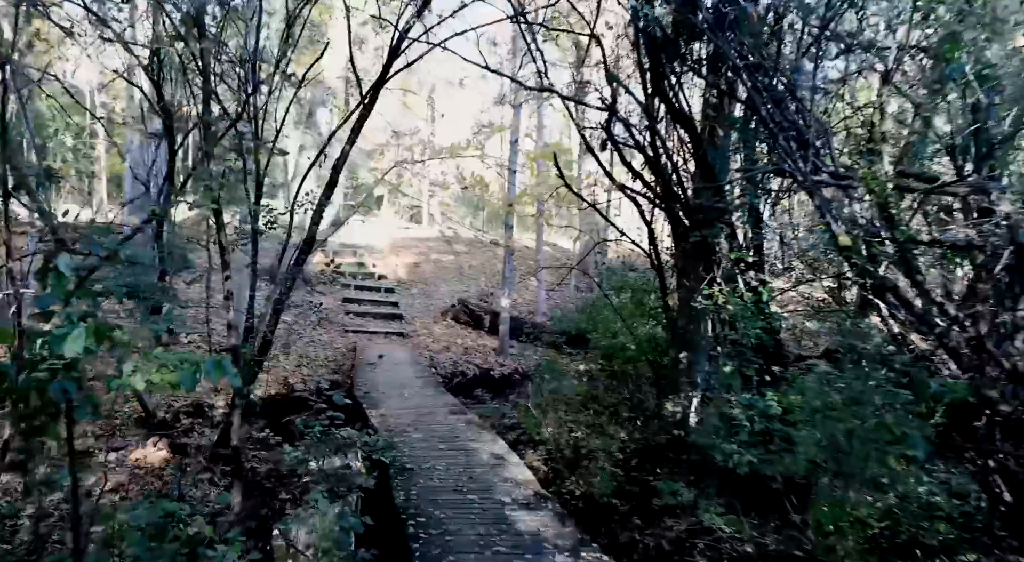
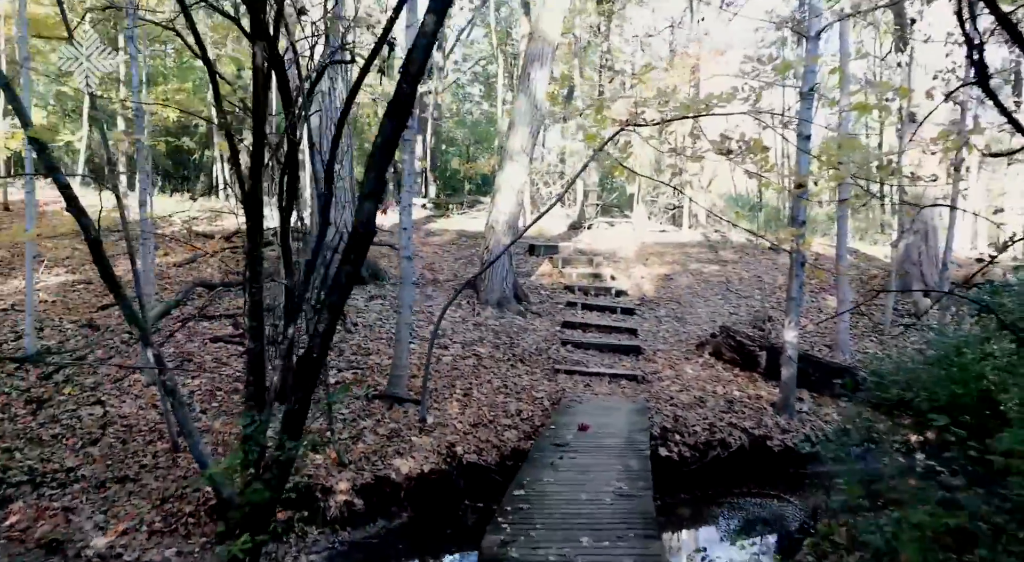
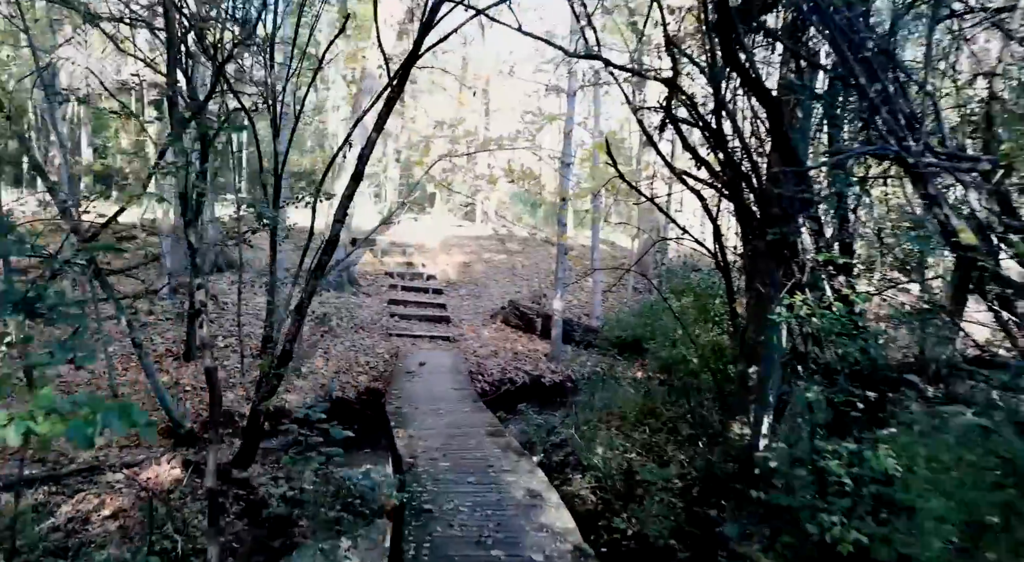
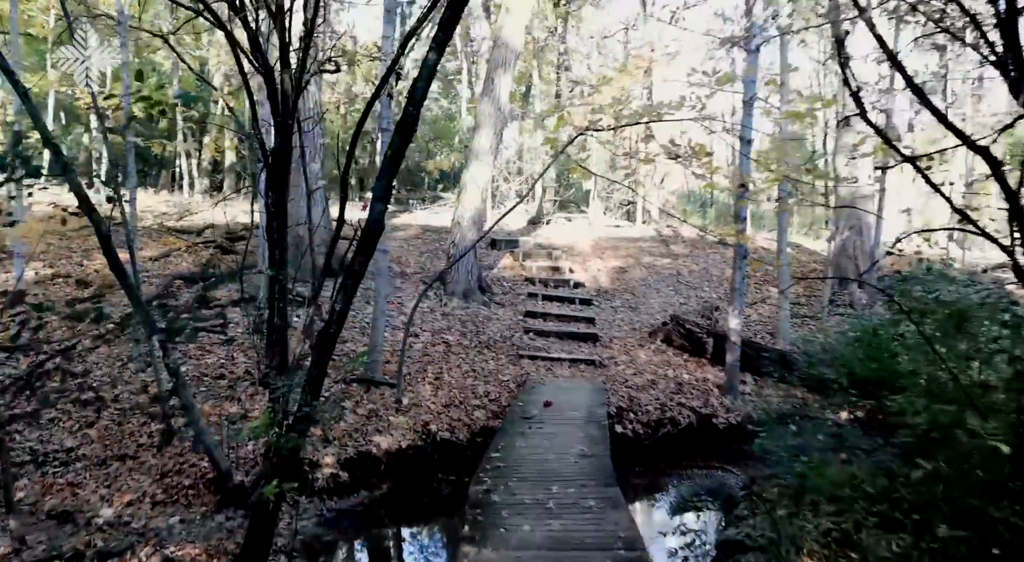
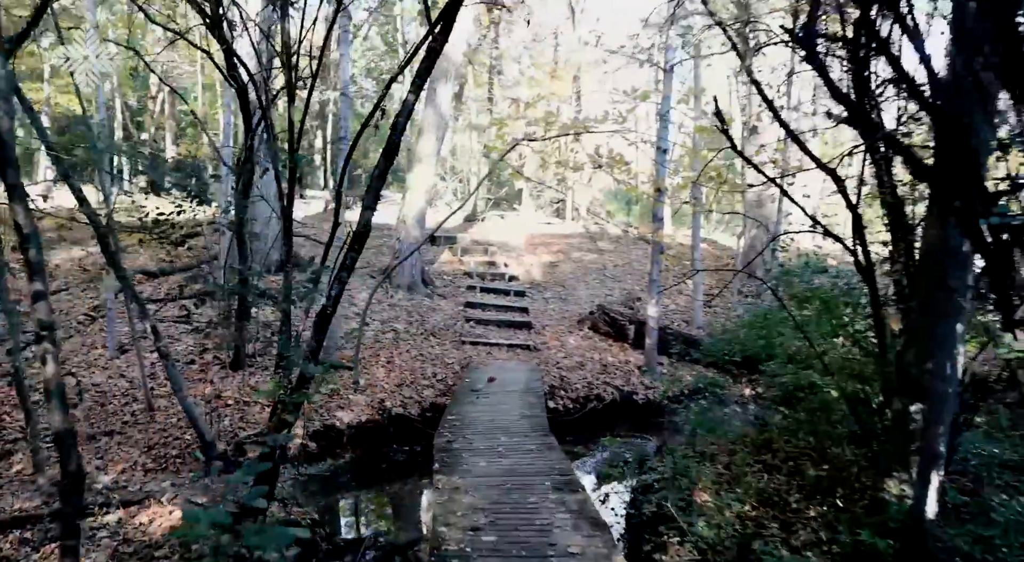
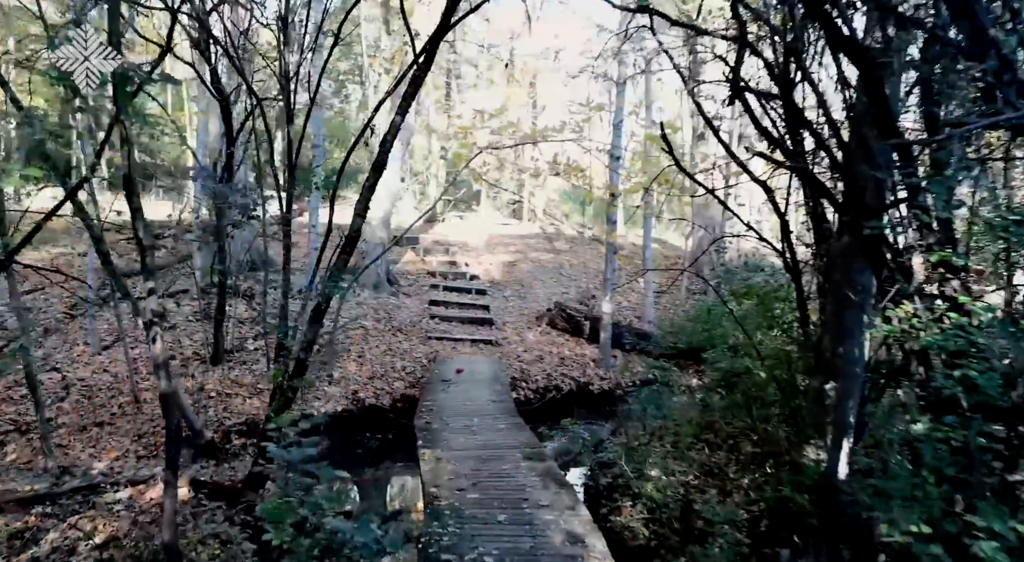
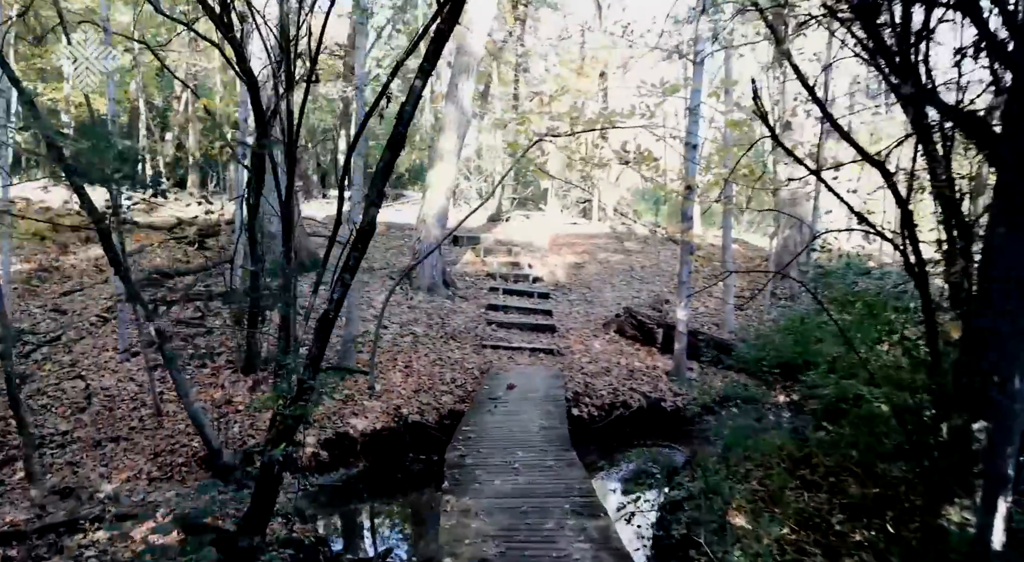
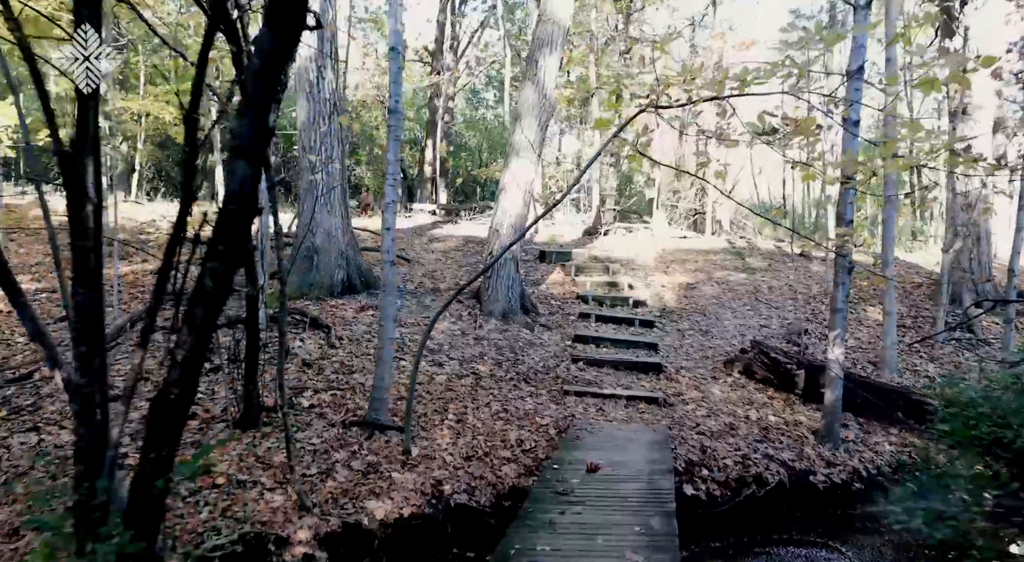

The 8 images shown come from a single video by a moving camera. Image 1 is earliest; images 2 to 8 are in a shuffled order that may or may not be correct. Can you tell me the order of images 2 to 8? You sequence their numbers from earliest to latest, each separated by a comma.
3, 6, 5, 7, 4, 2, 8
